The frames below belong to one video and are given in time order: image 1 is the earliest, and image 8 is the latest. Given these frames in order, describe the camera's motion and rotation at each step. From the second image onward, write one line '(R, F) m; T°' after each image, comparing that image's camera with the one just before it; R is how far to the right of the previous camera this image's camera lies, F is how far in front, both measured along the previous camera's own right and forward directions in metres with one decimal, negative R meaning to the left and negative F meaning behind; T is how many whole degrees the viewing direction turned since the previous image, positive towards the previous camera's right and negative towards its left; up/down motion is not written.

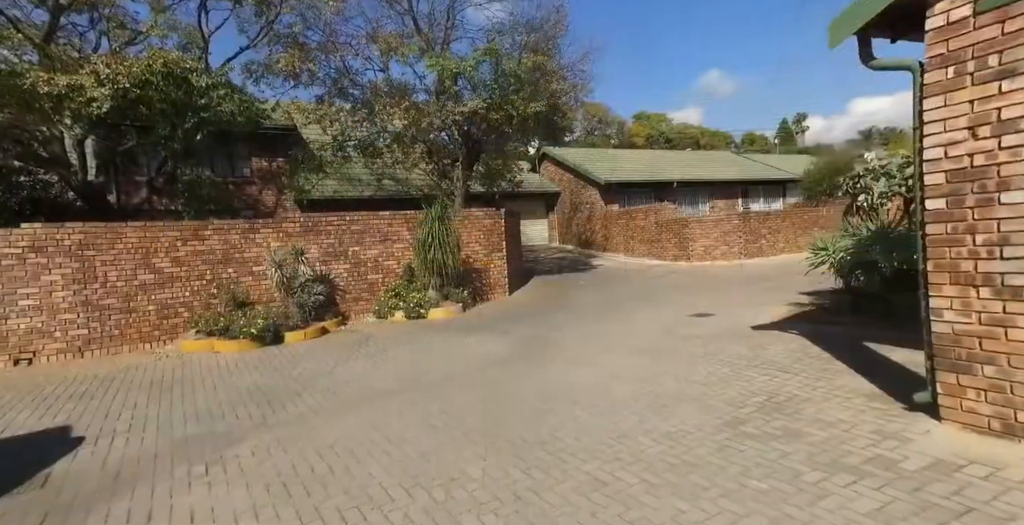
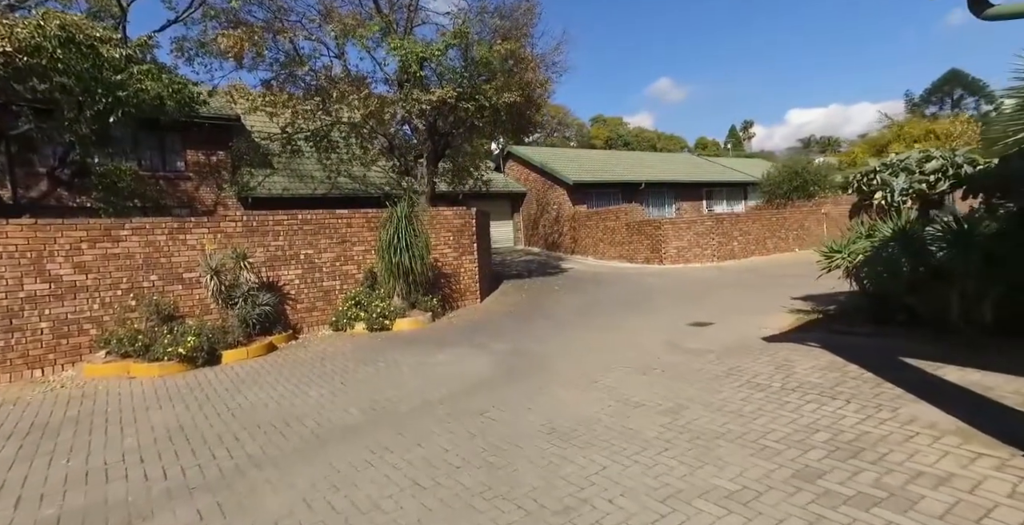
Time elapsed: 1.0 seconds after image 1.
(-0.4, +1.1) m; +5°
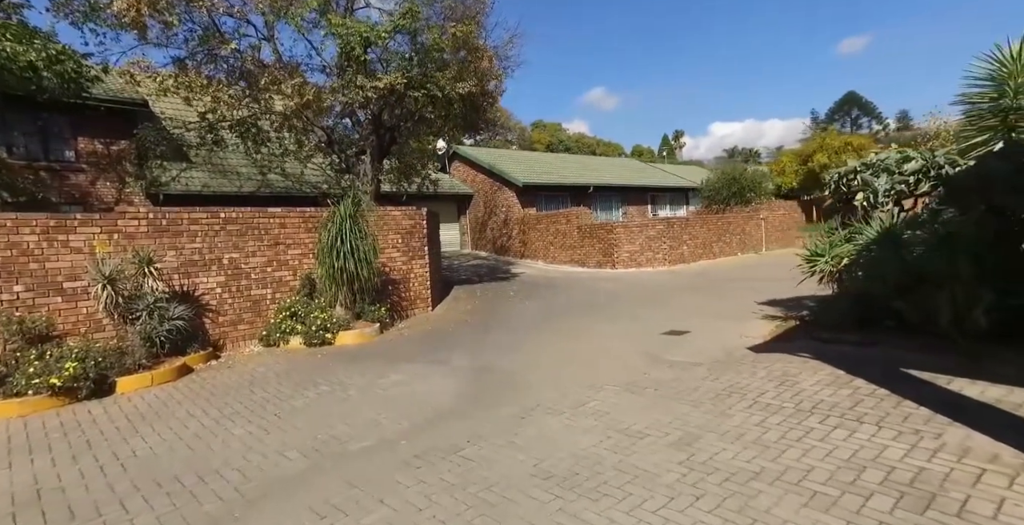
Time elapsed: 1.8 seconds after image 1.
(-0.3, +0.9) m; +7°
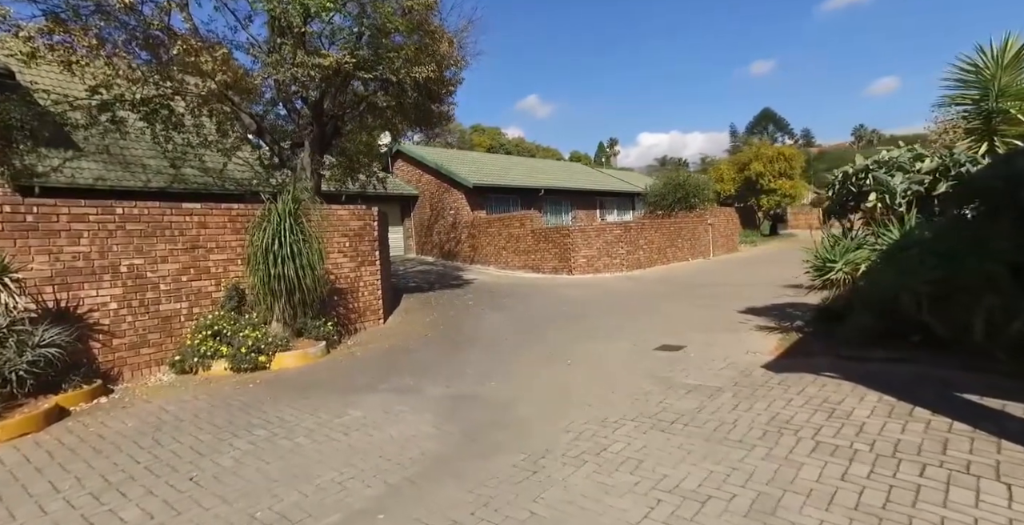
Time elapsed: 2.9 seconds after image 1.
(-0.5, +1.2) m; +7°
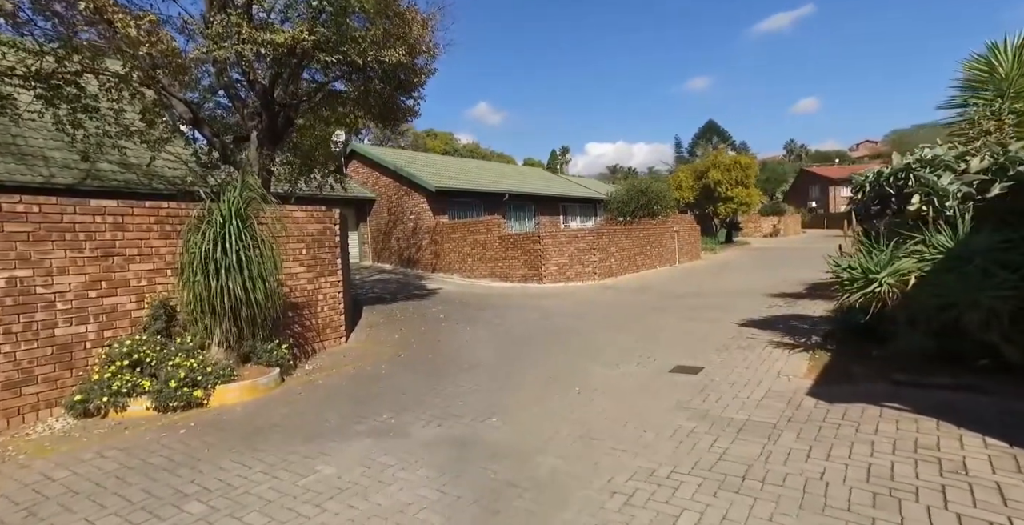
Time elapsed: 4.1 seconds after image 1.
(-0.5, +1.1) m; +5°
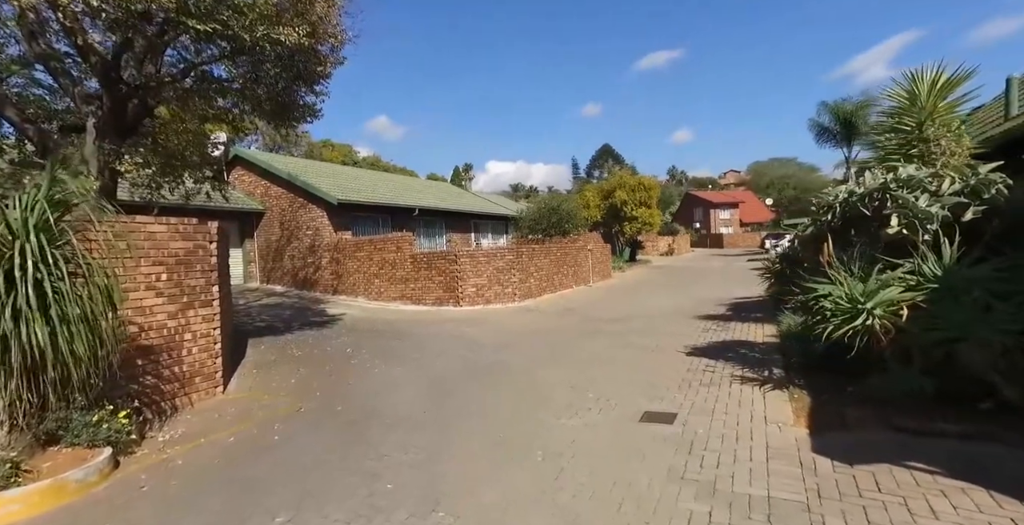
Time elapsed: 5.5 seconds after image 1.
(-0.4, +1.4) m; +11°
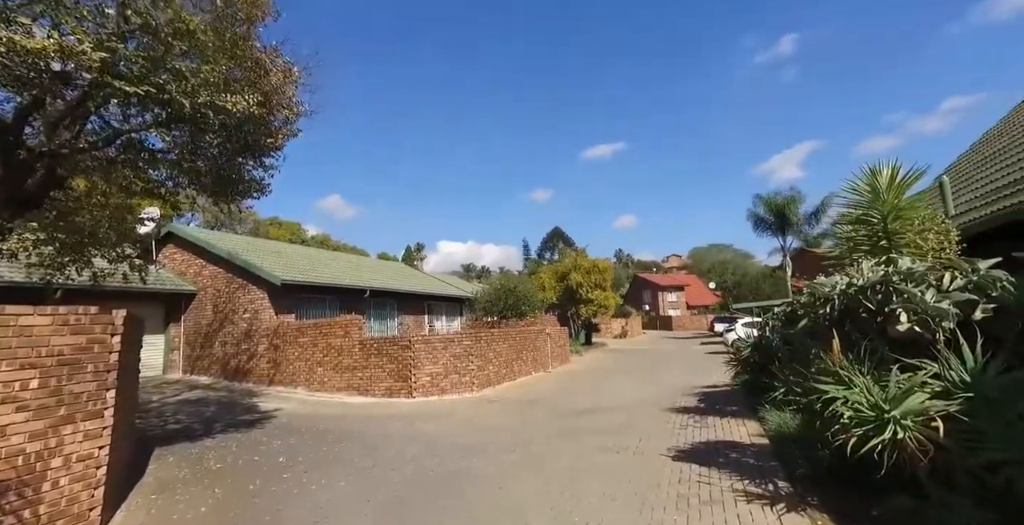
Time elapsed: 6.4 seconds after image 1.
(-0.2, +0.8) m; +5°
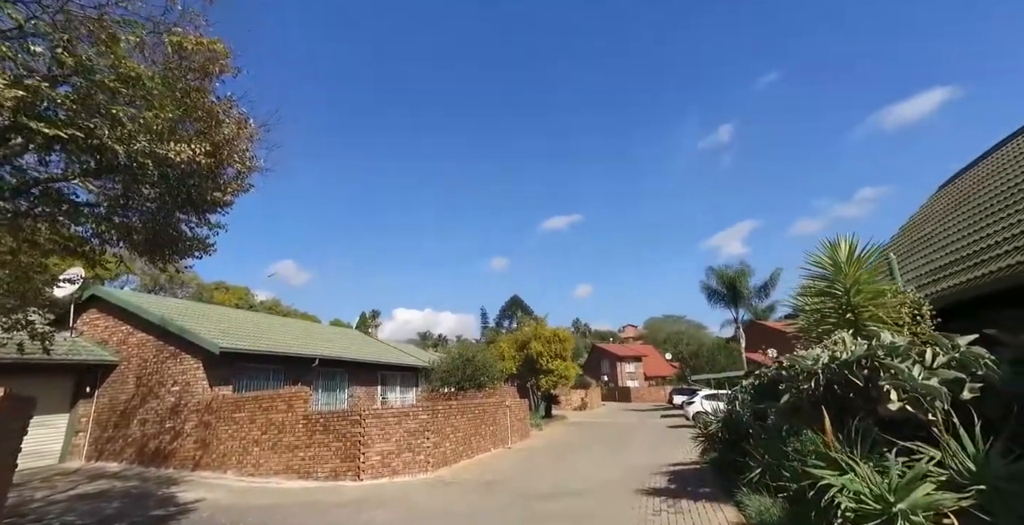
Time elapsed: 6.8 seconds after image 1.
(-0.1, +0.5) m; +4°
